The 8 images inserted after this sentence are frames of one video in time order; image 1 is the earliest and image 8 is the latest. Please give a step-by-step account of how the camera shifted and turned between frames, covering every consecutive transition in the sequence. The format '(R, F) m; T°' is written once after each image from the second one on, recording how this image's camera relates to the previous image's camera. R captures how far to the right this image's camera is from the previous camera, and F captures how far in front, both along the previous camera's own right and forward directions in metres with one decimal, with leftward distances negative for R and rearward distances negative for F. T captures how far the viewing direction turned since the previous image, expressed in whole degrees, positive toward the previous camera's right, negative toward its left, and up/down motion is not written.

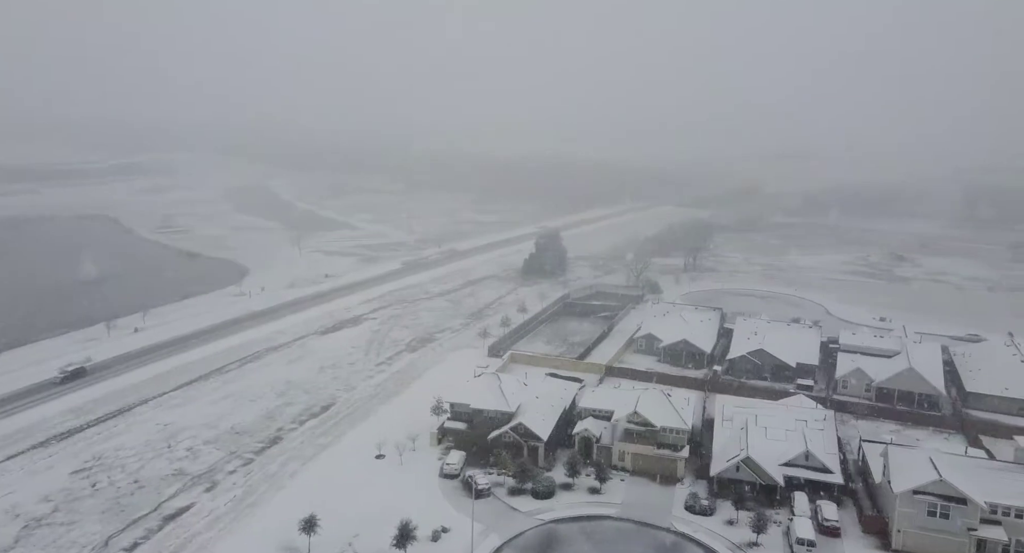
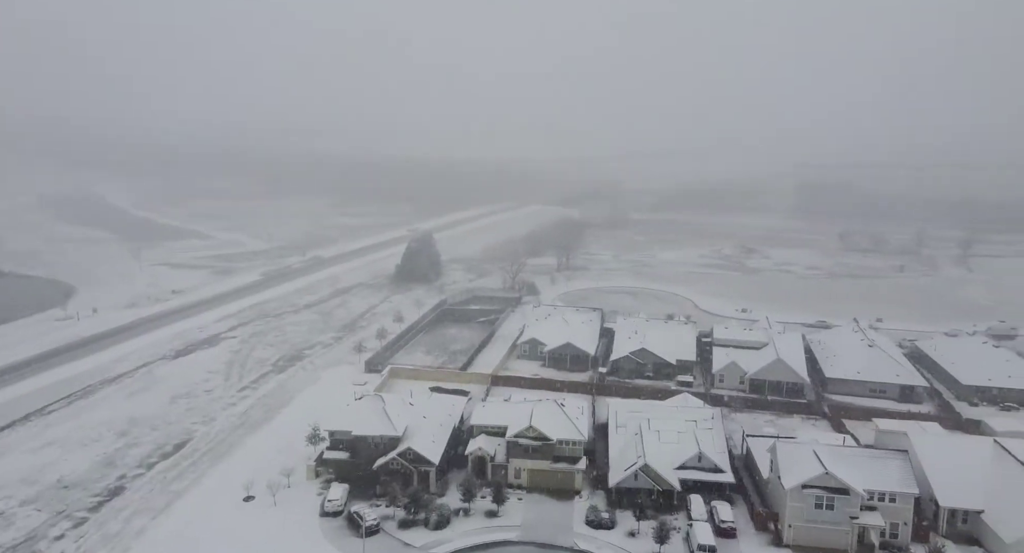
(-0.3, +0.9) m; +12°
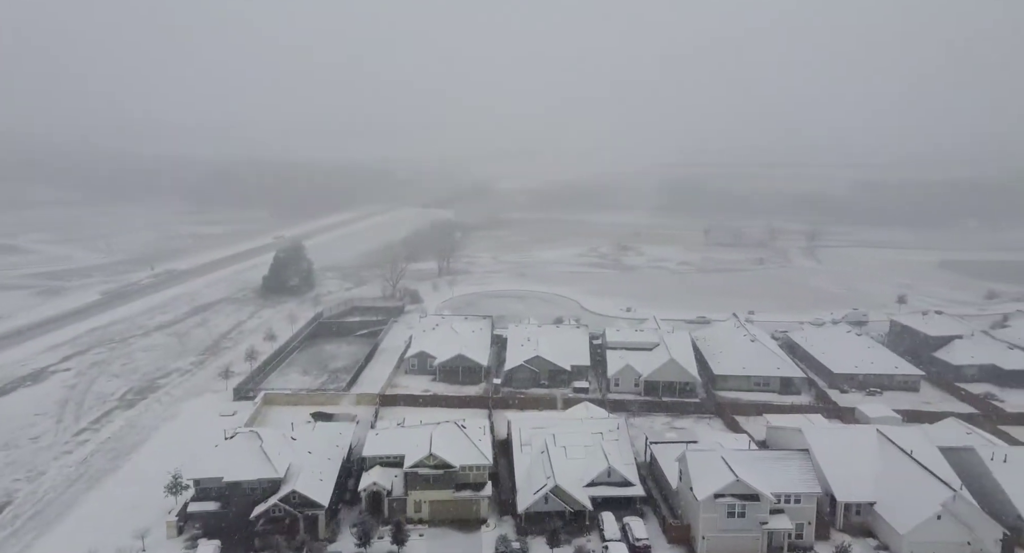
(-0.3, +1.0) m; +11°
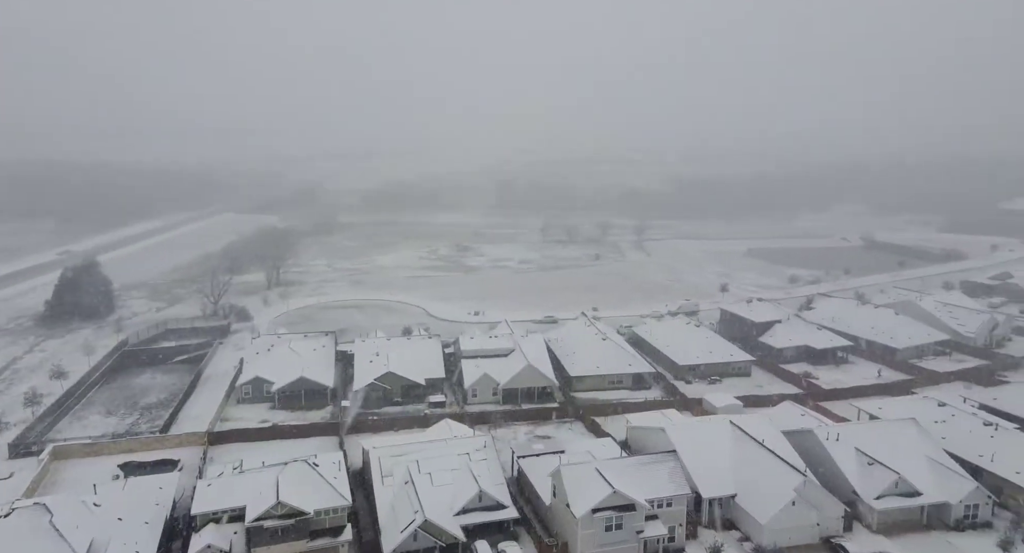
(-0.3, +1.0) m; +15°
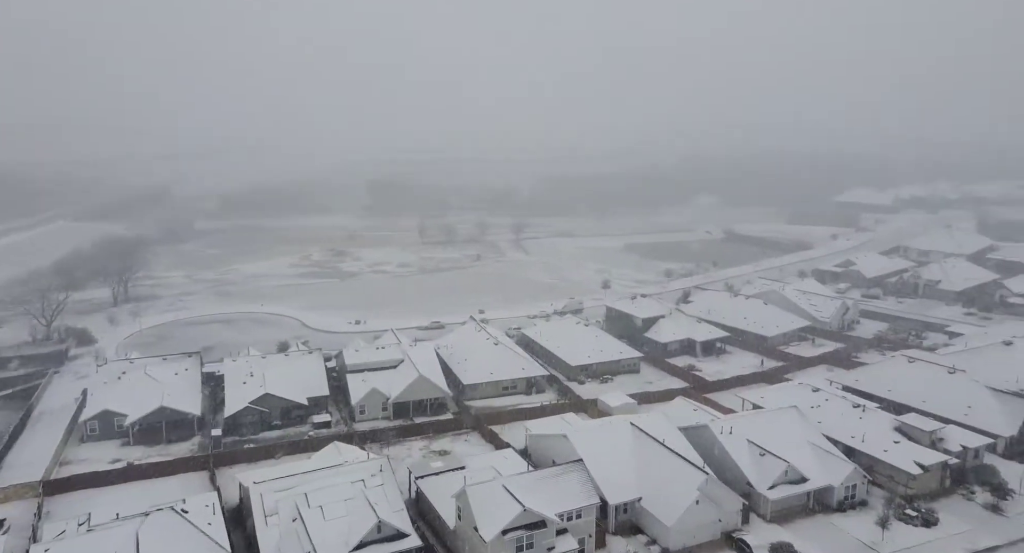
(-0.3, +0.7) m; +11°
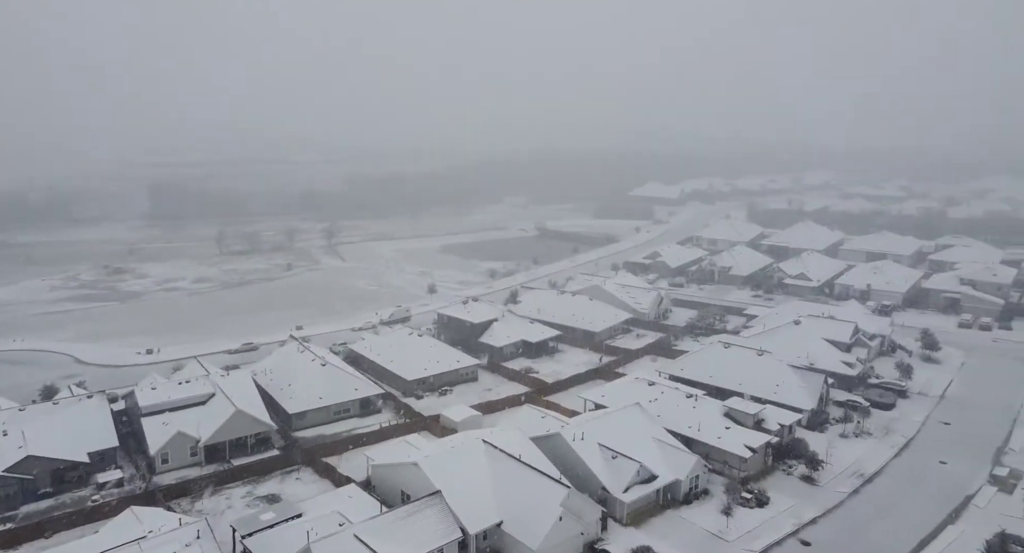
(-0.4, +1.0) m; +17°
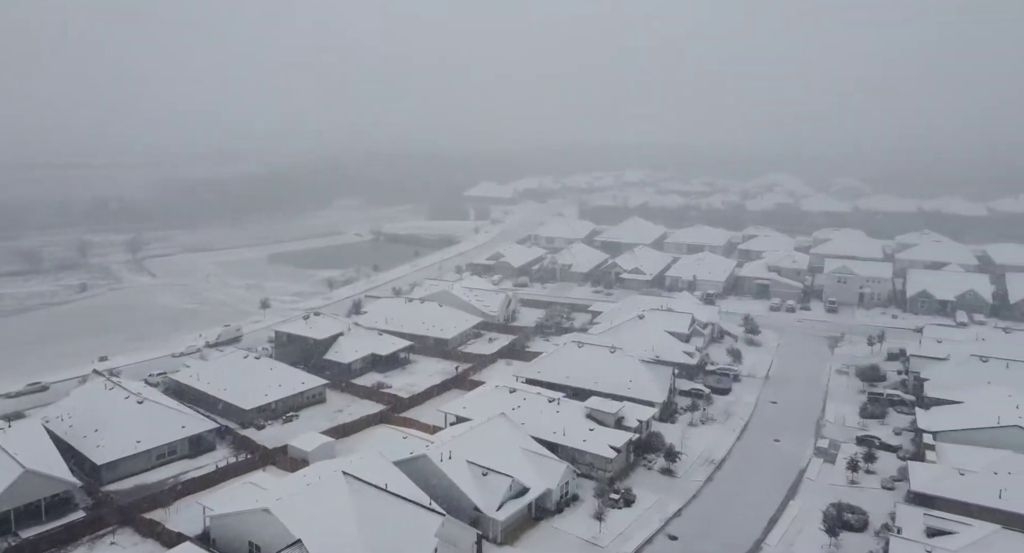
(-0.4, +0.7) m; +15°
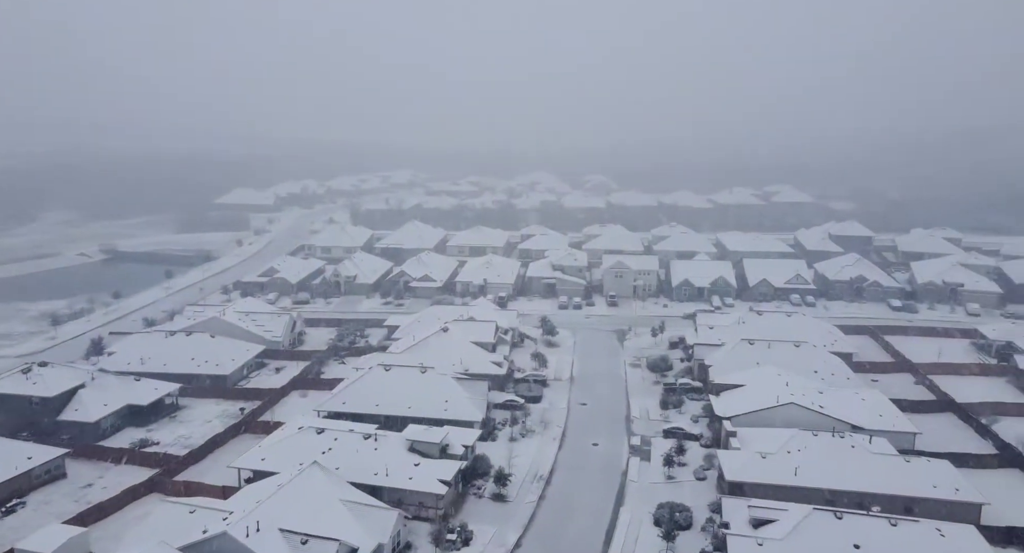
(-0.7, +1.3) m; +20°
